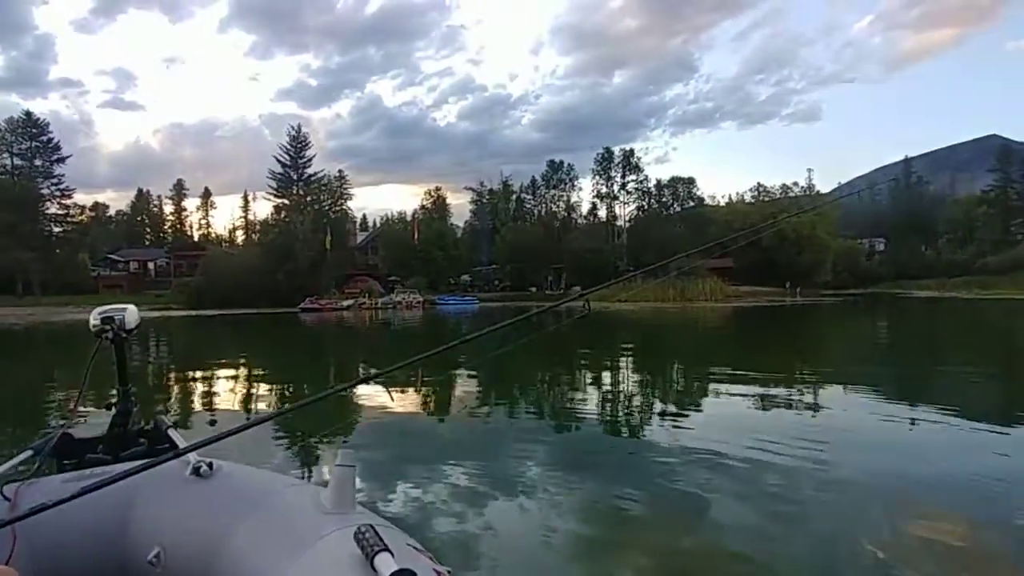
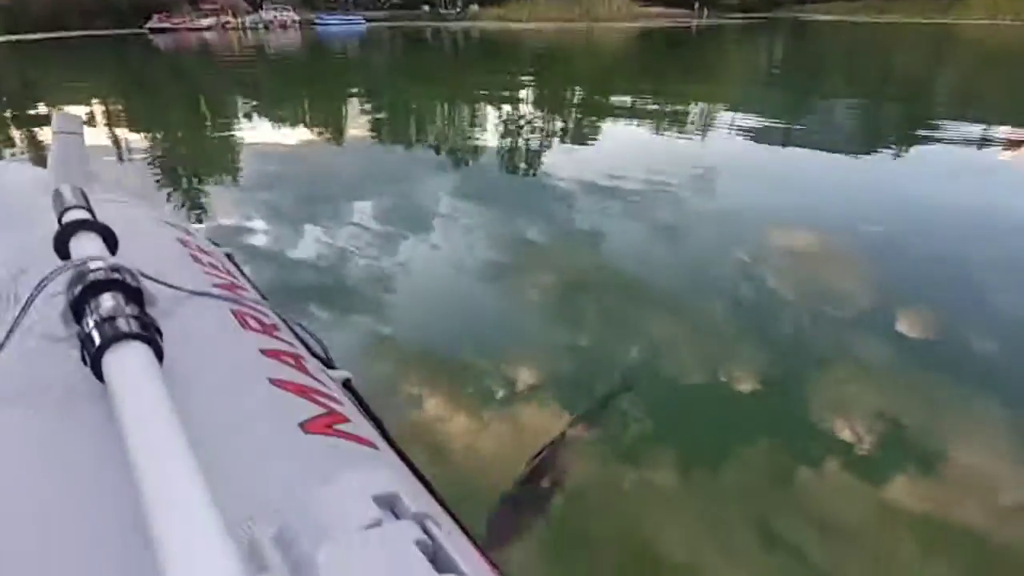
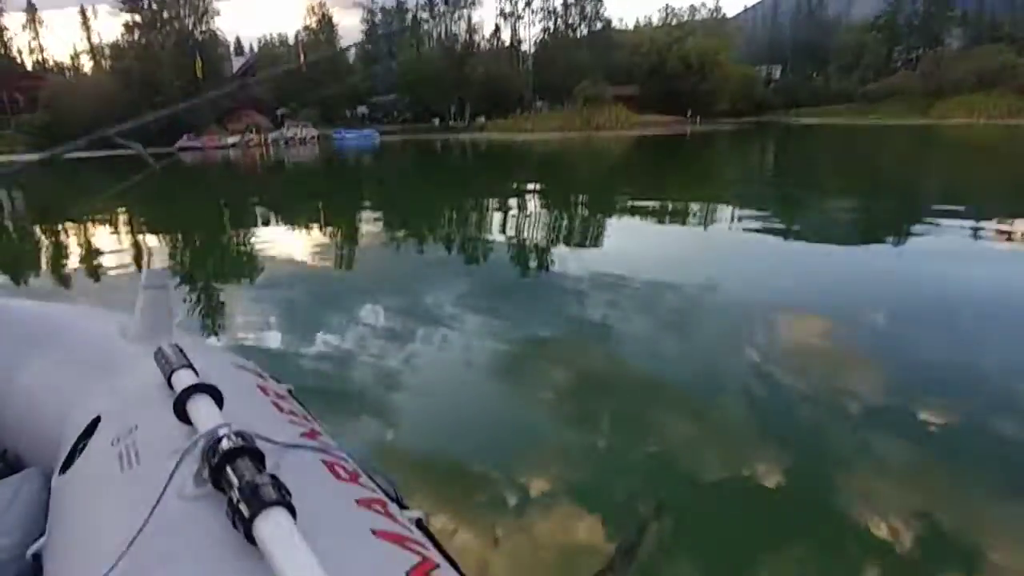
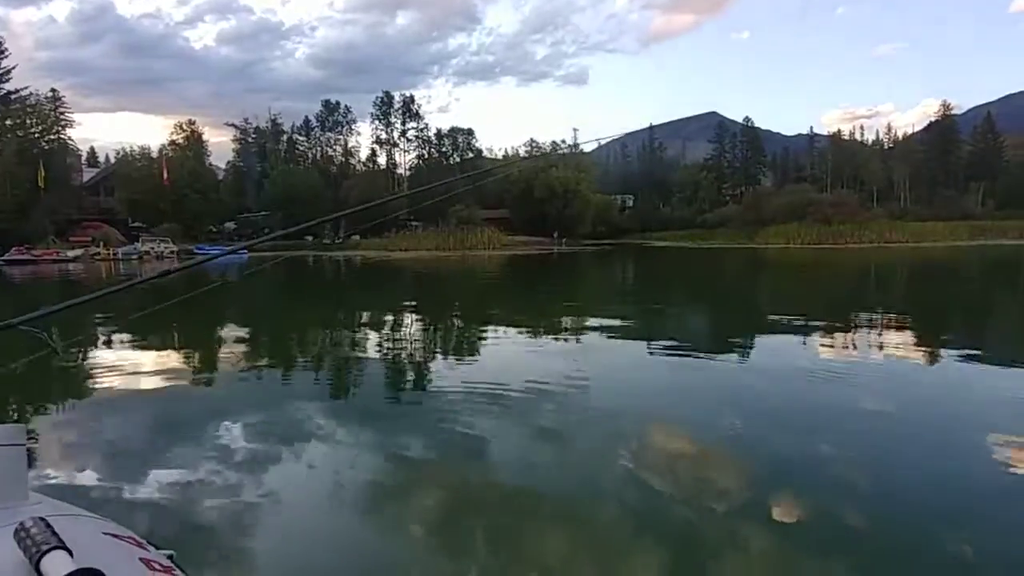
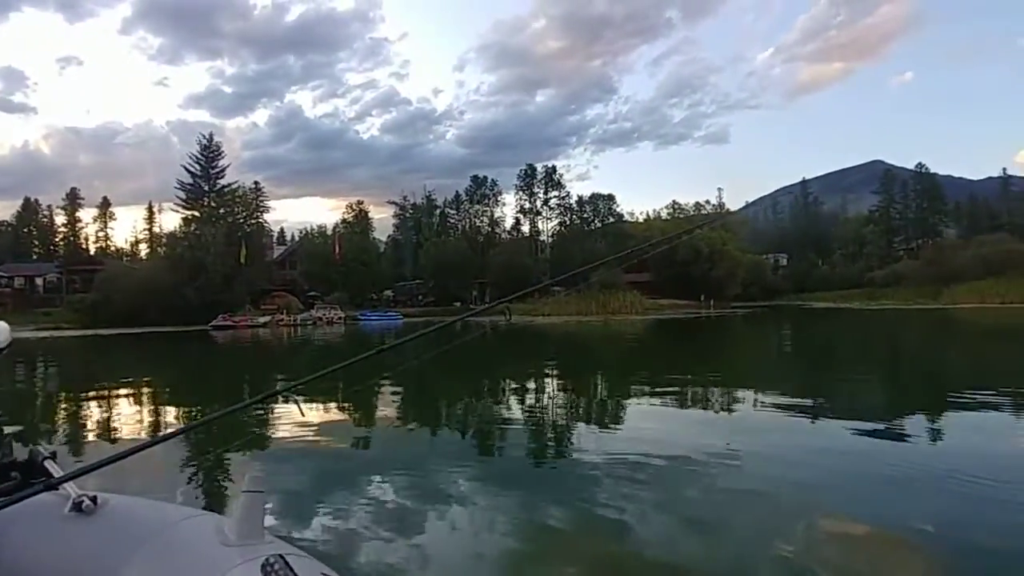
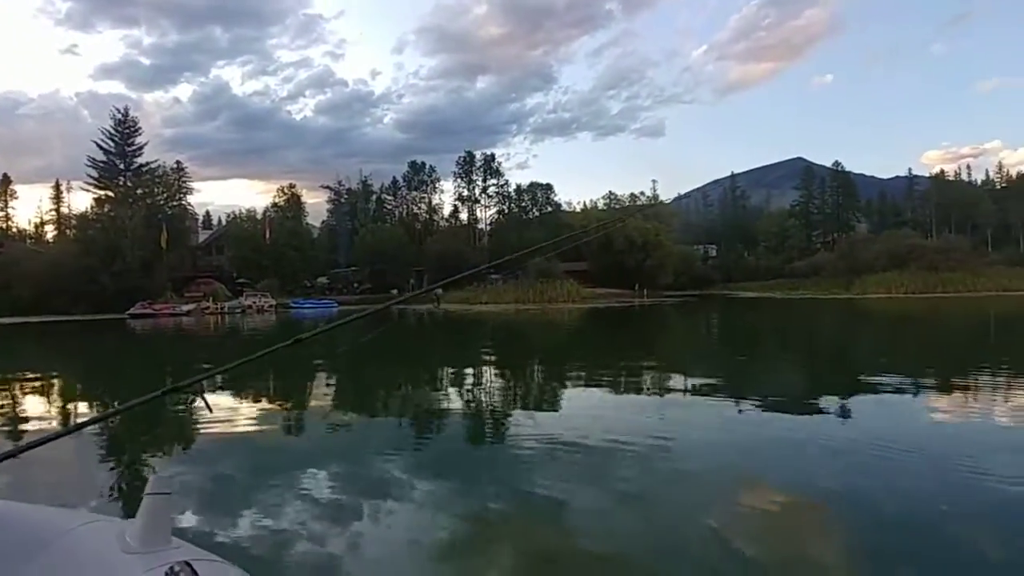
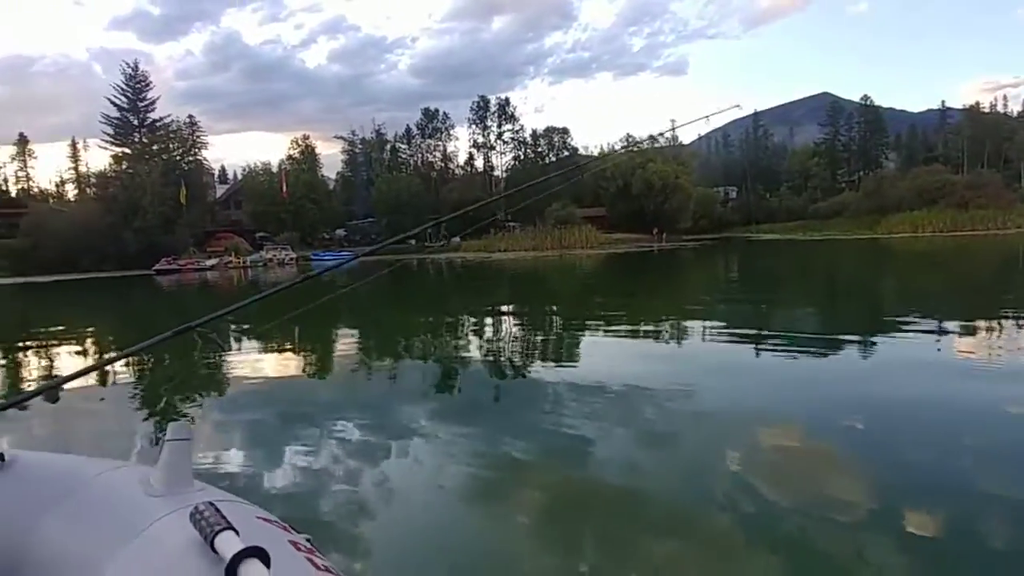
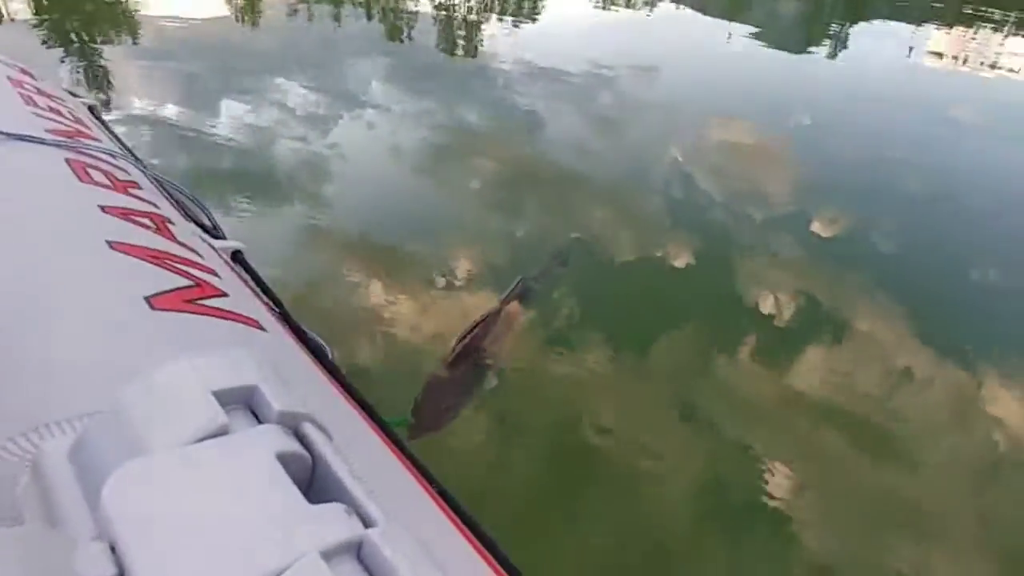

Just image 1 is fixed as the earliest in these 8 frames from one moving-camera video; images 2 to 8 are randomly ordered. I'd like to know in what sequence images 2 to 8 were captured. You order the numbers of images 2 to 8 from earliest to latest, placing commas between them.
5, 6, 4, 7, 3, 2, 8
